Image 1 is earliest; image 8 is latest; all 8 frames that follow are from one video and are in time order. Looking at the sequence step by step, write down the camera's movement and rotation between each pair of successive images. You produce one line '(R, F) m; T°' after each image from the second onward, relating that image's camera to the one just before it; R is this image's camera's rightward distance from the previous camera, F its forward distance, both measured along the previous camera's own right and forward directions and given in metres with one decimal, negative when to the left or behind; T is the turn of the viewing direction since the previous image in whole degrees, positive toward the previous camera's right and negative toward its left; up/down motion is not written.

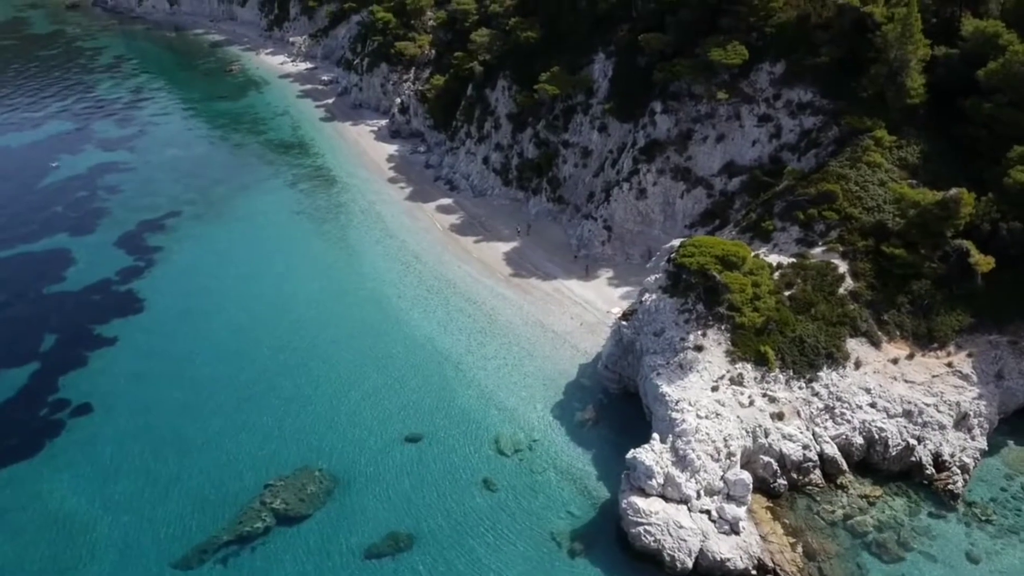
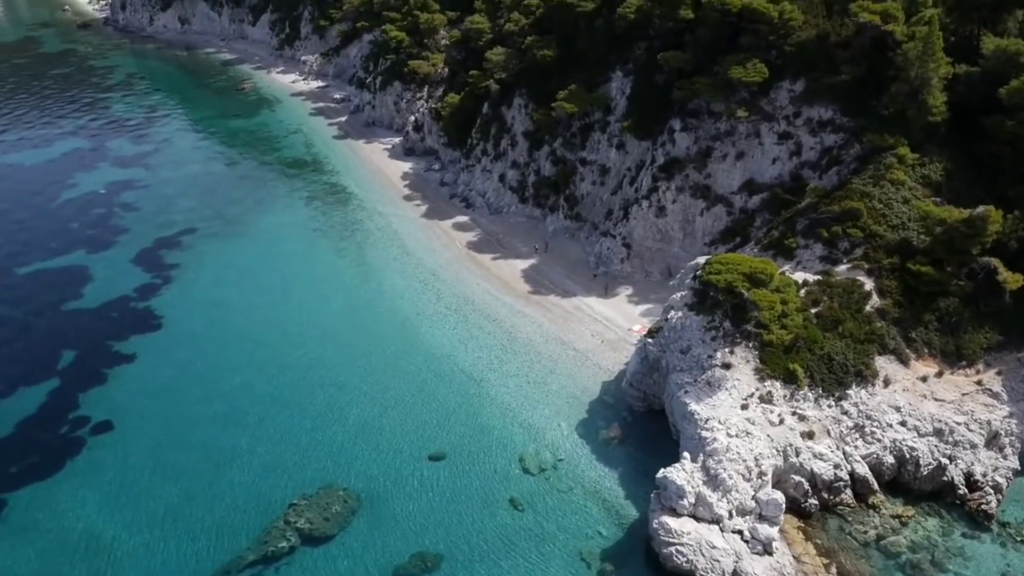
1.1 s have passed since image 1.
(-1.0, +0.1) m; 0°
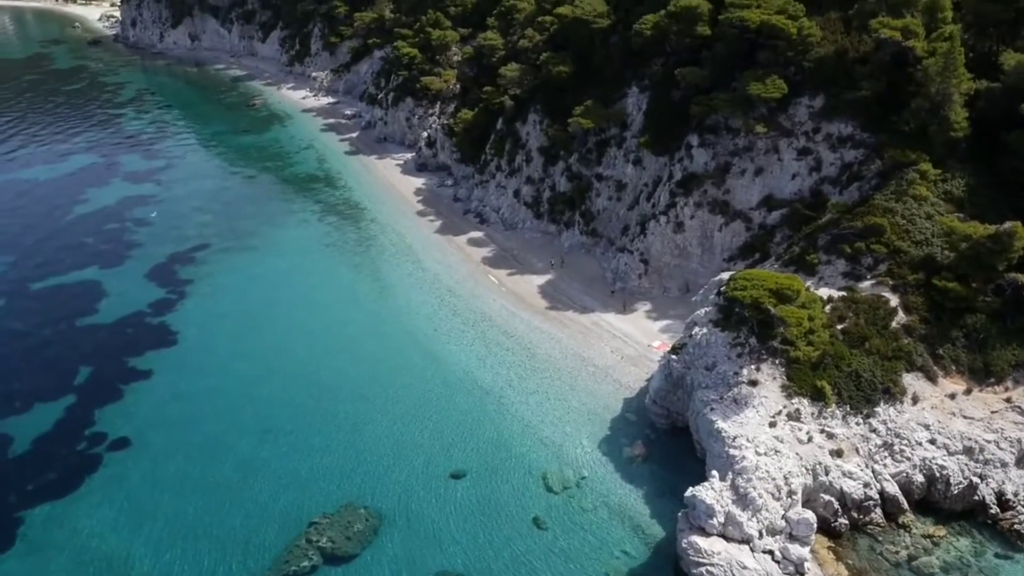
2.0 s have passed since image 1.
(-0.8, +0.2) m; 0°
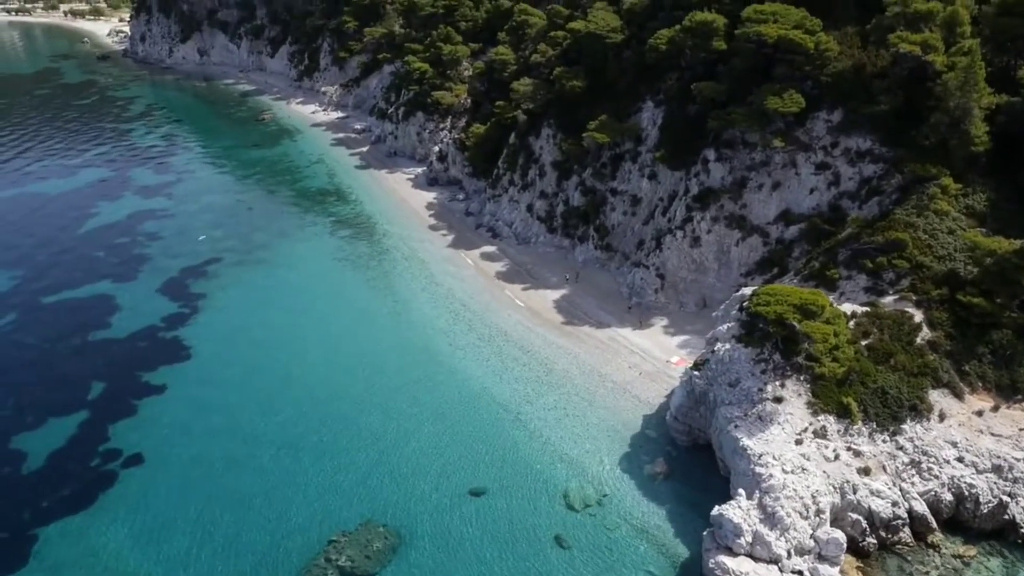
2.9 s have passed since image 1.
(-0.7, +0.3) m; 0°
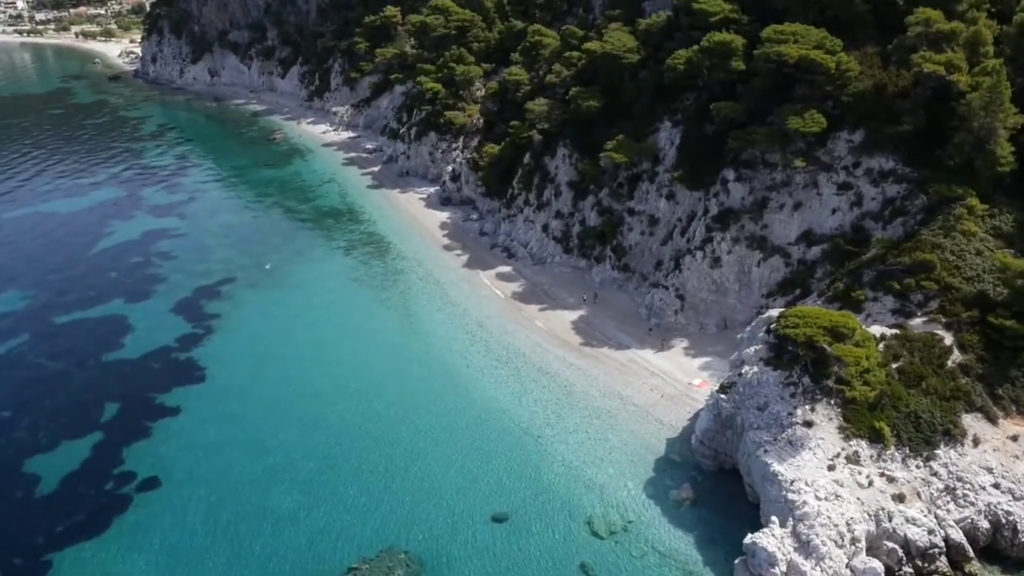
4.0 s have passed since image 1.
(-0.8, +0.4) m; 0°
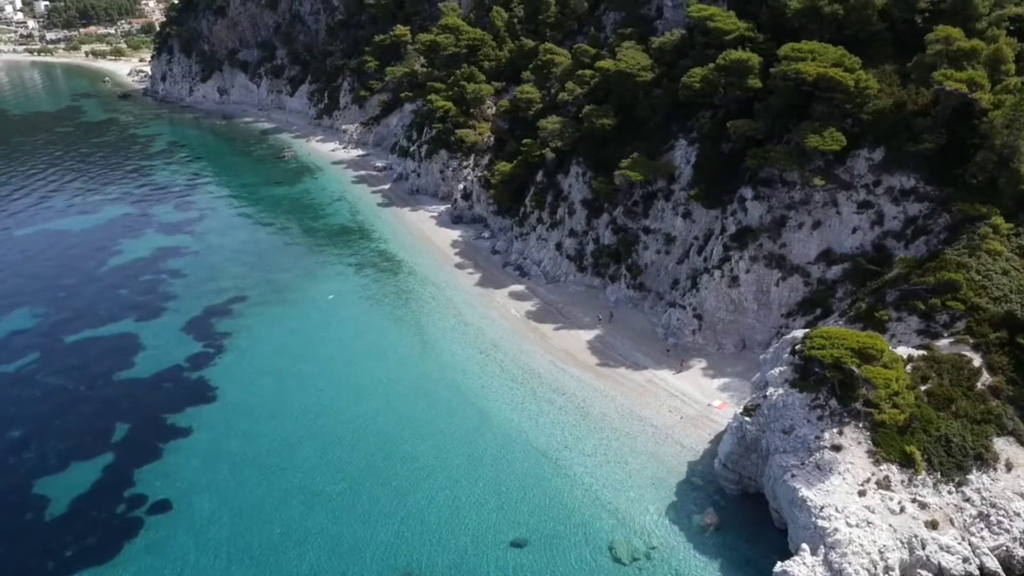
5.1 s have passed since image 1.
(-0.6, +0.5) m; 0°
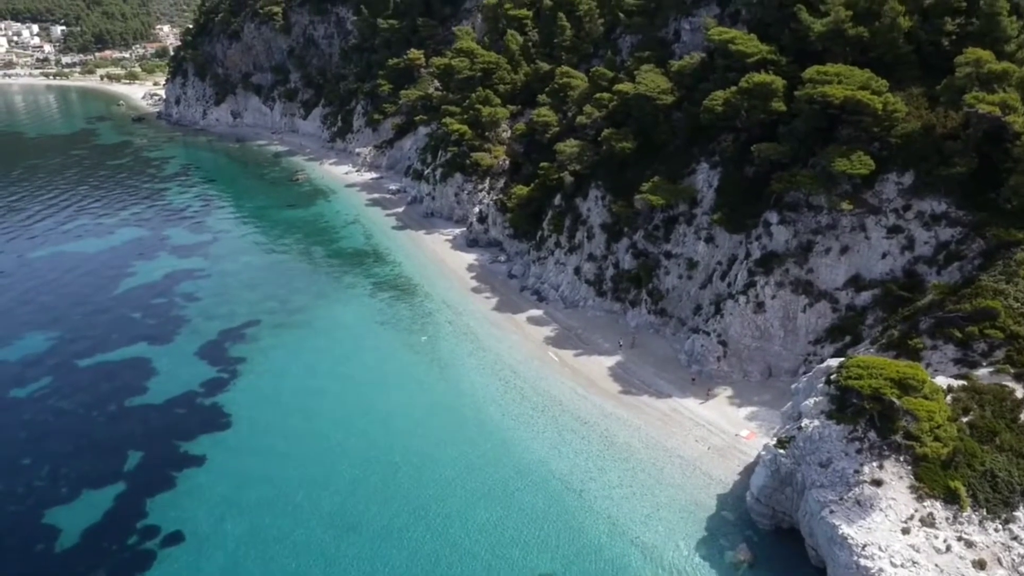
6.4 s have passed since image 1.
(-0.7, +0.8) m; -1°
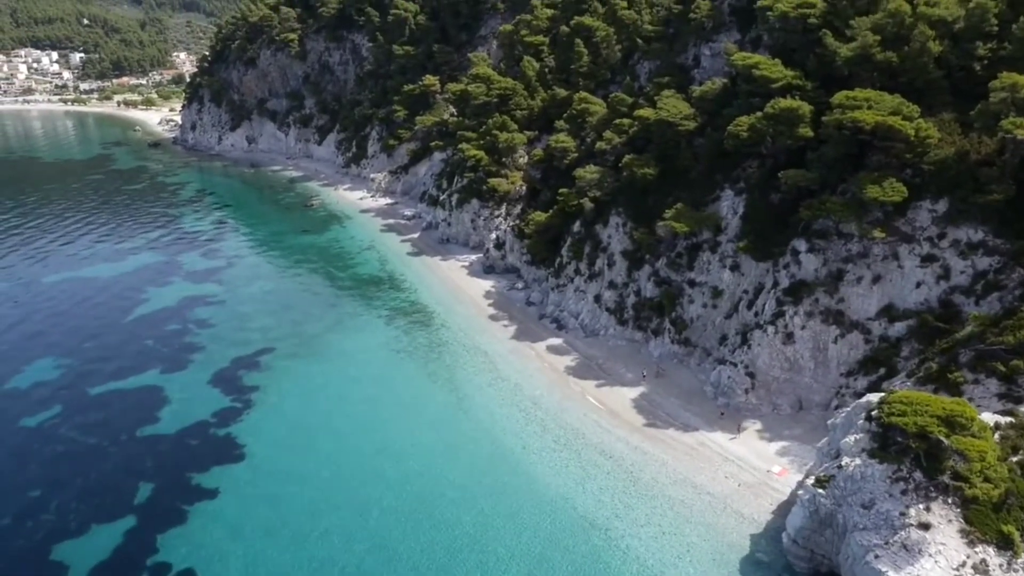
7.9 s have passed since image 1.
(-0.6, +1.0) m; -1°
